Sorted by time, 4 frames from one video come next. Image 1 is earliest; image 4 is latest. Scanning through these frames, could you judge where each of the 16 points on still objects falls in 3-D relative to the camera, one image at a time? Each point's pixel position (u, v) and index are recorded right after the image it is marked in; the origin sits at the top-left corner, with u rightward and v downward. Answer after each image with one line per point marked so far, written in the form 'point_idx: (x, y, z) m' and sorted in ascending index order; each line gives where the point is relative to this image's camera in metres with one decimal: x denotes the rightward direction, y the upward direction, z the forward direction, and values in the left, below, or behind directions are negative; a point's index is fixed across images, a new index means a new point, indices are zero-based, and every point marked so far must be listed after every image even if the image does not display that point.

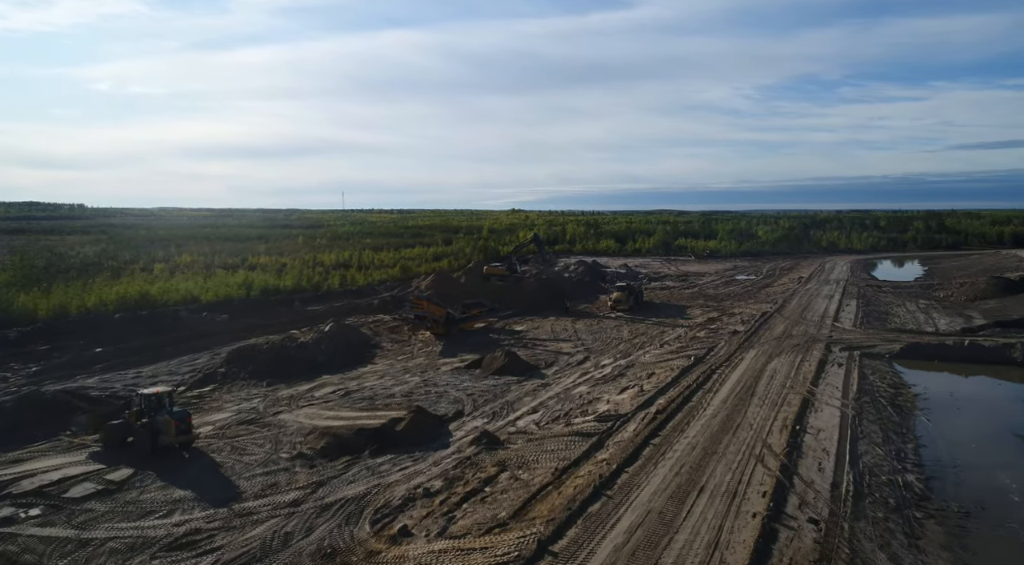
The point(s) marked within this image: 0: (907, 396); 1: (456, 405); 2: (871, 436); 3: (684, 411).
0: (+8.6, -2.4, +15.0) m
1: (-1.3, -2.9, +16.2) m
2: (+6.2, -2.6, +11.8) m
3: (+3.3, -2.5, +13.2) m
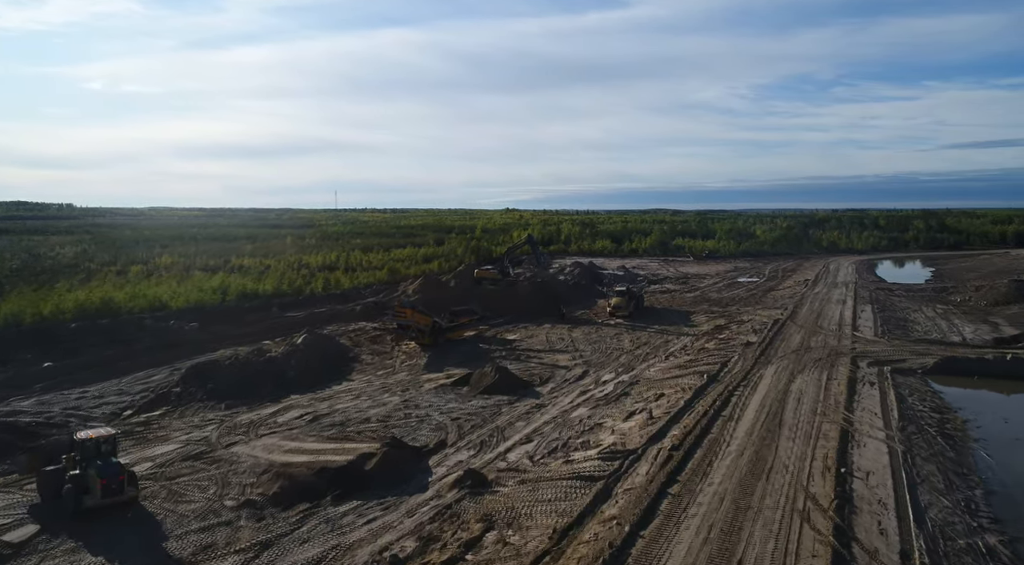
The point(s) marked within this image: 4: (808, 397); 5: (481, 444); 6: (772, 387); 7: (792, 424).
0: (+8.4, -2.6, +13.0) m
1: (-1.5, -3.1, +14.2) m
2: (+6.0, -2.8, +9.9) m
3: (+3.1, -2.7, +11.2) m
4: (+6.0, -2.3, +14.0) m
5: (-0.6, -3.2, +13.6) m
6: (+5.6, -2.2, +14.9) m
7: (+4.9, -2.5, +12.1) m
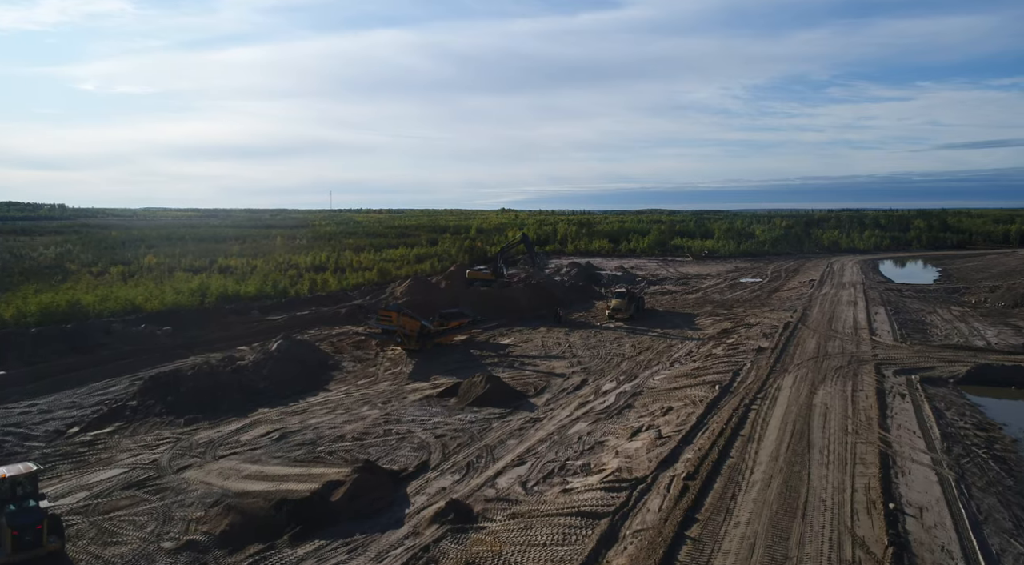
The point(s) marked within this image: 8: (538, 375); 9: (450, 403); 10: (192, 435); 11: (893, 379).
0: (+8.2, -2.7, +11.5) m
1: (-1.7, -3.2, +12.6) m
2: (+5.9, -2.9, +8.3) m
3: (+3.0, -2.7, +9.7) m
4: (+5.8, -2.3, +12.4) m
5: (-0.8, -3.2, +12.0) m
6: (+5.4, -2.3, +13.3) m
7: (+4.8, -2.5, +10.6) m
8: (+0.7, -2.5, +18.9) m
9: (-1.4, -2.8, +16.2) m
10: (-6.2, -3.0, +13.4) m
11: (+8.4, -2.1, +15.2) m
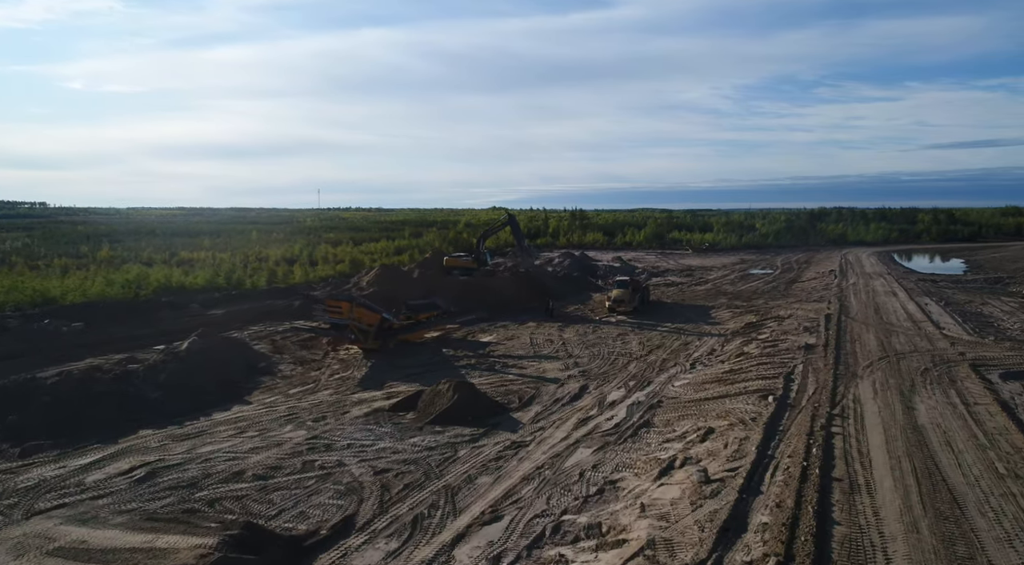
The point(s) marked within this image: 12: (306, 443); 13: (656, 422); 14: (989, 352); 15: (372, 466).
0: (+7.9, -2.2, +7.5) m
1: (-2.0, -2.7, +8.5) m
2: (+5.5, -2.4, +4.3) m
3: (+2.6, -2.3, +5.6) m
4: (+5.5, -1.9, +8.4) m
5: (-1.1, -2.8, +7.9) m
6: (+5.1, -1.8, +9.3) m
7: (+4.4, -2.1, +6.5) m
8: (+0.3, -2.1, +14.7) m
9: (-1.8, -2.4, +12.0) m
10: (-6.6, -2.5, +9.2) m
11: (+8.0, -1.7, +11.1) m
12: (-3.2, -2.5, +10.9) m
13: (+2.4, -2.3, +11.4) m
14: (+9.4, -1.4, +13.7) m
15: (-2.0, -2.6, +9.8) m
